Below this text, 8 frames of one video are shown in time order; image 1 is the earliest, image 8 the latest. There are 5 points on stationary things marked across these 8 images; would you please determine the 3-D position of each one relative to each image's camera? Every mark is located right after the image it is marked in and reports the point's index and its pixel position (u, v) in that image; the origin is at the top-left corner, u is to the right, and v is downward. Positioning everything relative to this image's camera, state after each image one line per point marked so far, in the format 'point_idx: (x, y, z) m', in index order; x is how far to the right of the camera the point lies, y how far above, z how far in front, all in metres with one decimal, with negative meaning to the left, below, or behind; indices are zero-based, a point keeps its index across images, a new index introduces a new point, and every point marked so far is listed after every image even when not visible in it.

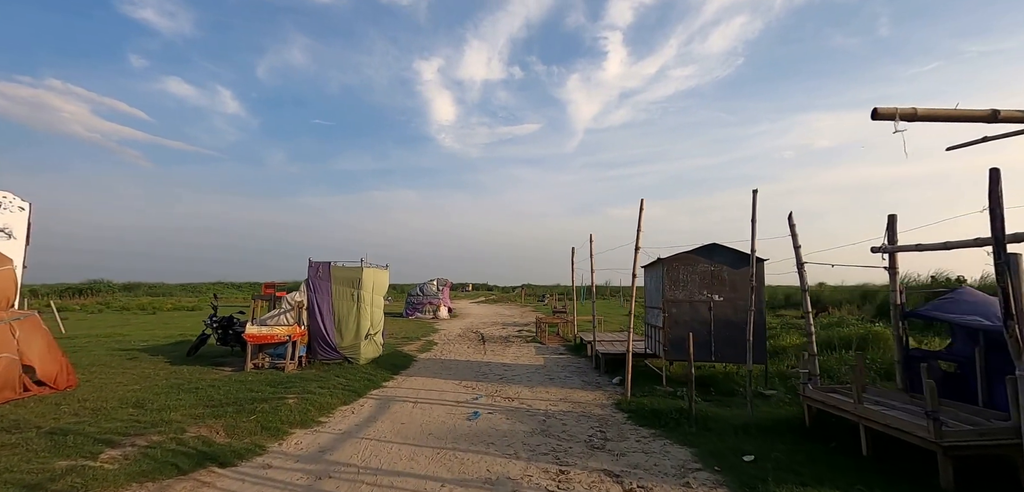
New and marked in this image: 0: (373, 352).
0: (-3.7, -2.8, +12.7) m
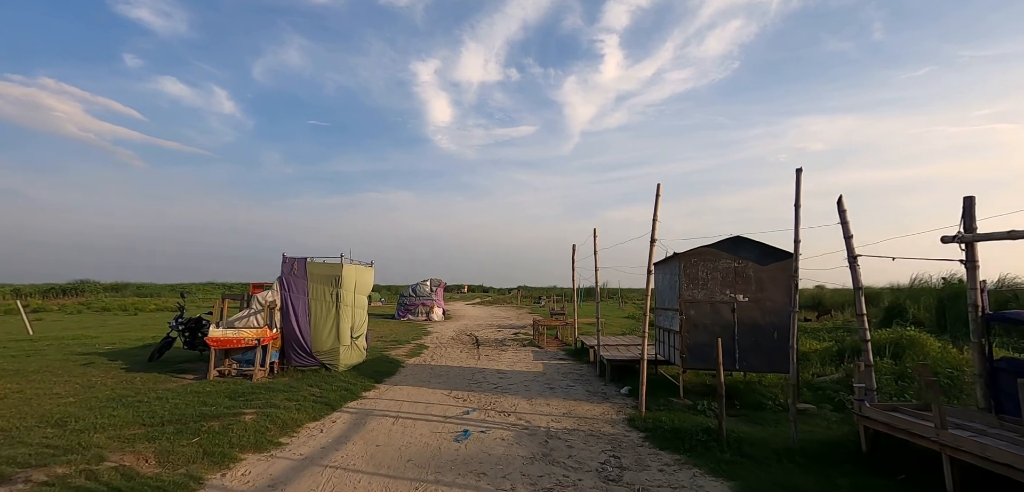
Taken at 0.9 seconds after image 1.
0: (-3.8, -2.7, +11.4) m
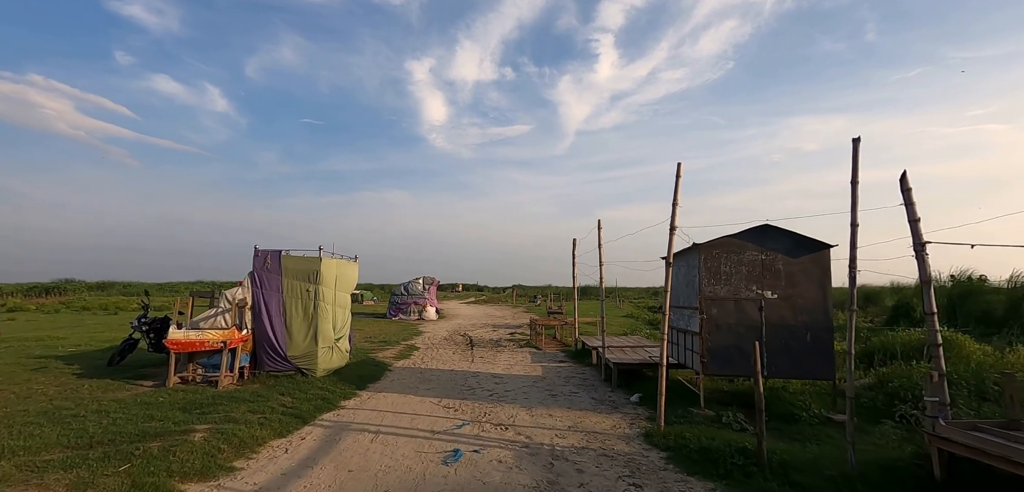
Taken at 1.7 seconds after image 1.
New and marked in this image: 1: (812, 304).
0: (-3.9, -2.5, +10.4) m
1: (+4.7, -0.9, +7.4) m
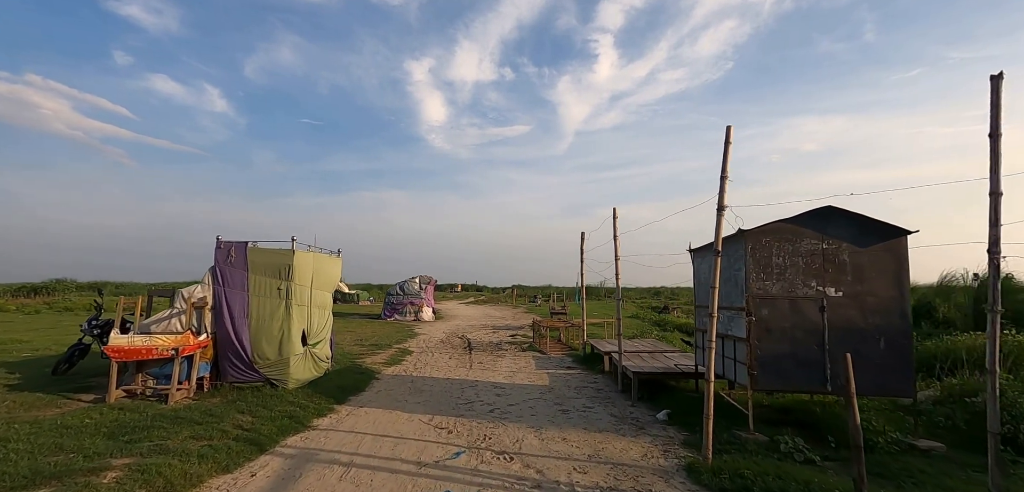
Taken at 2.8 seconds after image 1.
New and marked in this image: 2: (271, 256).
0: (-3.8, -2.3, +9.0) m
1: (+4.7, -0.7, +6.0) m
2: (-4.4, -0.2, +8.6) m
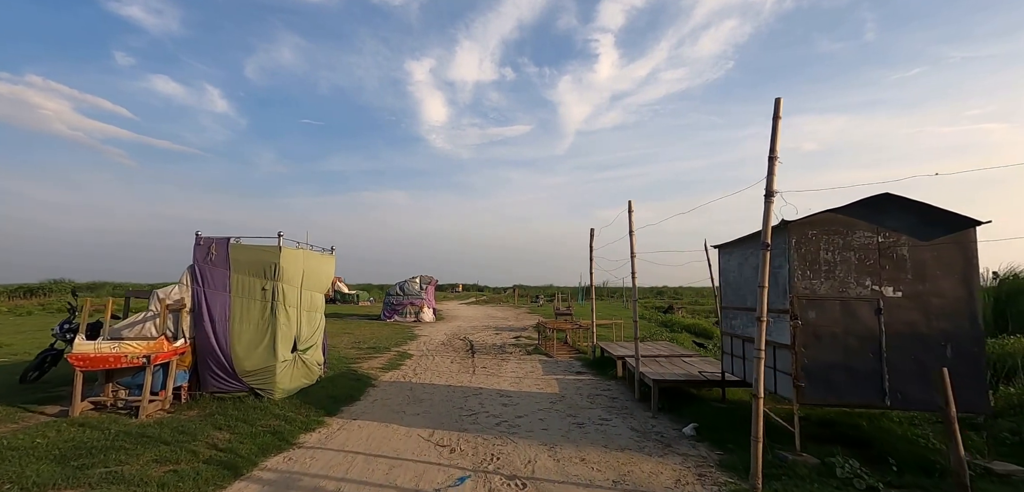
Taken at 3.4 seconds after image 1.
0: (-3.7, -2.3, +8.2) m
1: (+4.9, -0.6, +5.3) m
2: (-4.2, -0.1, +7.9) m
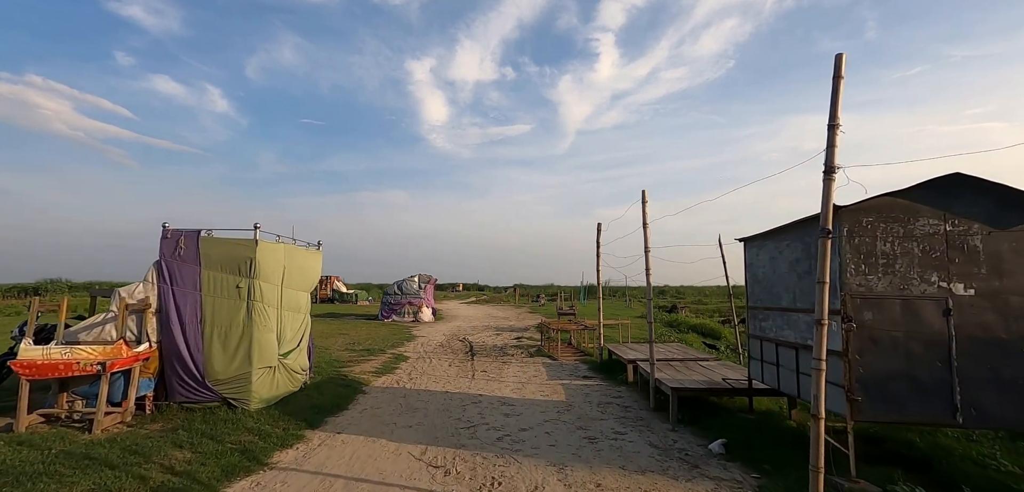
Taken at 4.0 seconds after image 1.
0: (-3.6, -2.2, +7.4) m
1: (+4.9, -0.5, +4.5) m
2: (-4.2, 0.0, +7.1) m
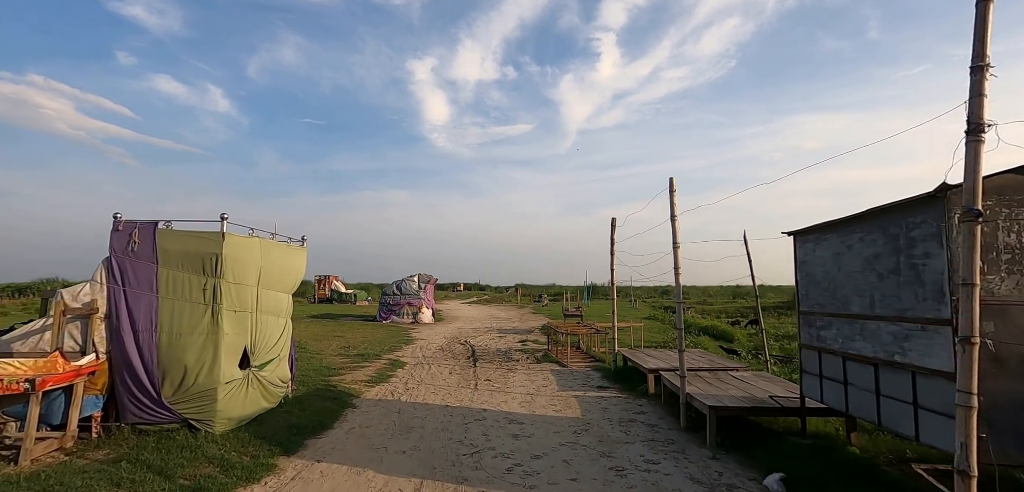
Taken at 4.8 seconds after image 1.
0: (-3.5, -2.1, +6.4) m
1: (+5.0, -0.5, +3.4) m
2: (-4.1, +0.1, +6.1) m
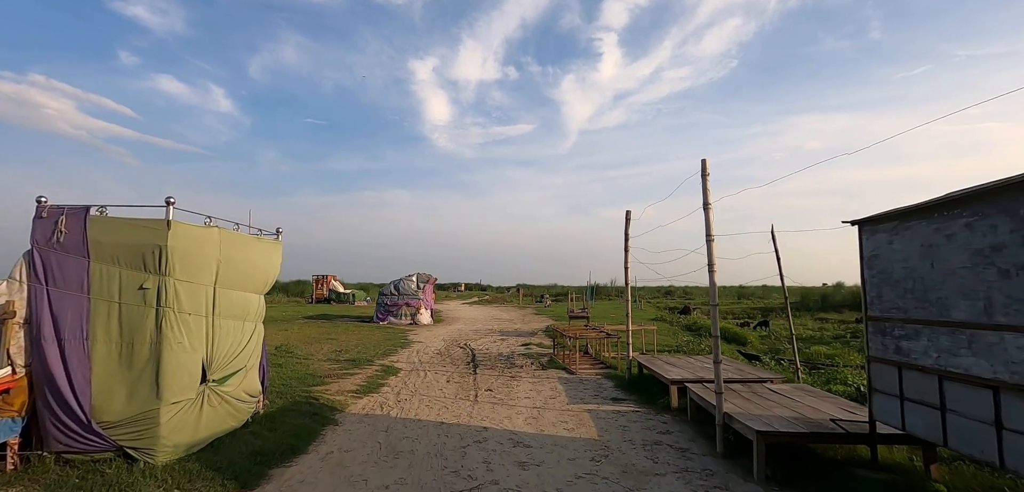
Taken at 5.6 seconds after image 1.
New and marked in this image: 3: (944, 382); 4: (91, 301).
0: (-3.4, -2.0, +5.4) m
1: (+5.1, -0.4, +2.4) m
2: (-4.0, +0.2, +5.0) m
3: (+3.6, -1.1, +3.9) m
4: (-4.3, -0.6, +4.9) m
